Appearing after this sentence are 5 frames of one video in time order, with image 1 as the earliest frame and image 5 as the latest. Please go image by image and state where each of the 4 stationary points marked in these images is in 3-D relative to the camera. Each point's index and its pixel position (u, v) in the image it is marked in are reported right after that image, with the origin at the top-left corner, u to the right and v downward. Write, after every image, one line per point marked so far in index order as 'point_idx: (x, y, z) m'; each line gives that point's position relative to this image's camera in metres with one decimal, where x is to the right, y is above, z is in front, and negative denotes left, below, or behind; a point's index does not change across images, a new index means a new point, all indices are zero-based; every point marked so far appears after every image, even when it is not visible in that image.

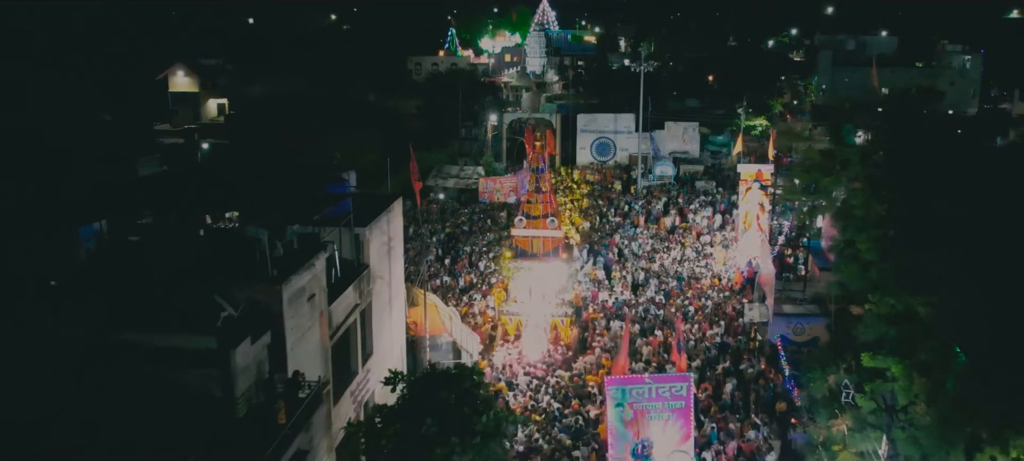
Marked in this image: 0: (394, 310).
0: (-1.7, -1.1, +13.6) m
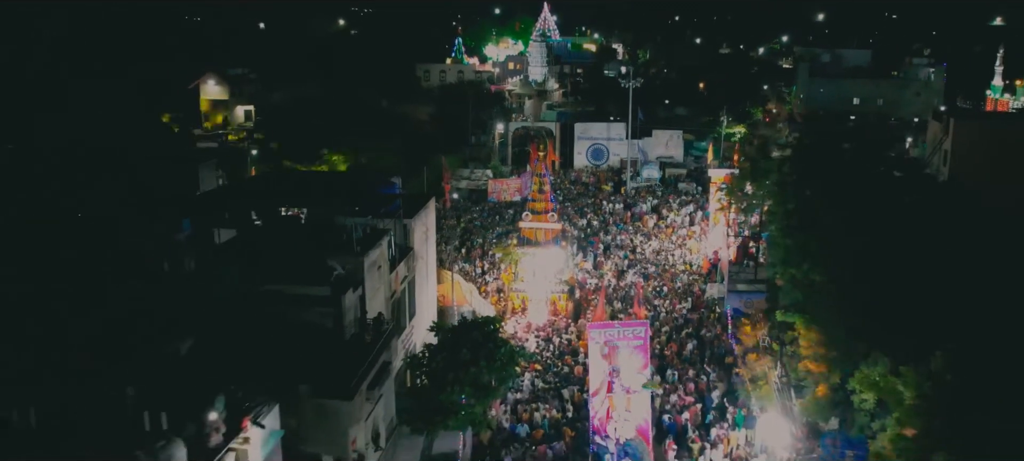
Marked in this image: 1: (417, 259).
0: (-1.5, -1.0, +17.7) m
1: (-1.6, -0.5, +16.7) m
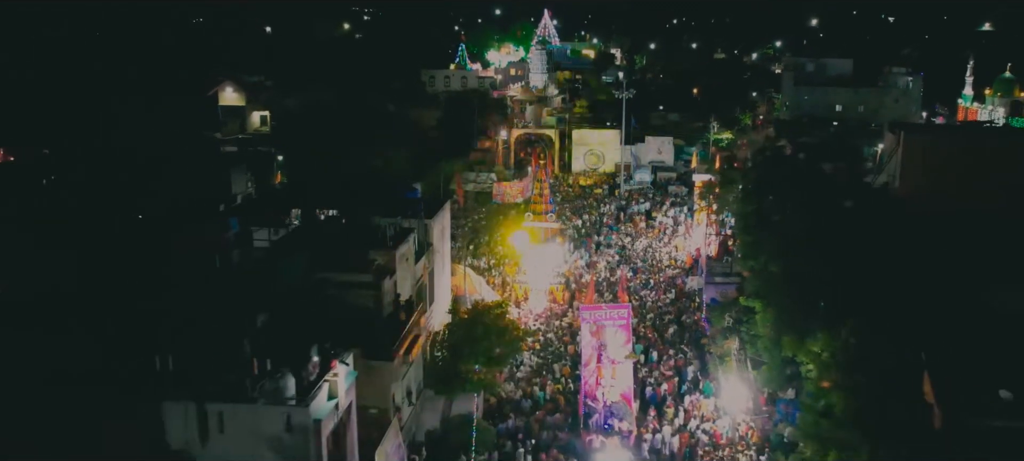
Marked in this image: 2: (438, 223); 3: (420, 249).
0: (-1.4, -0.9, +20.5) m
1: (-1.5, -0.5, +19.5) m
2: (-1.5, +0.2, +19.7) m
3: (-1.8, -0.4, +18.6) m
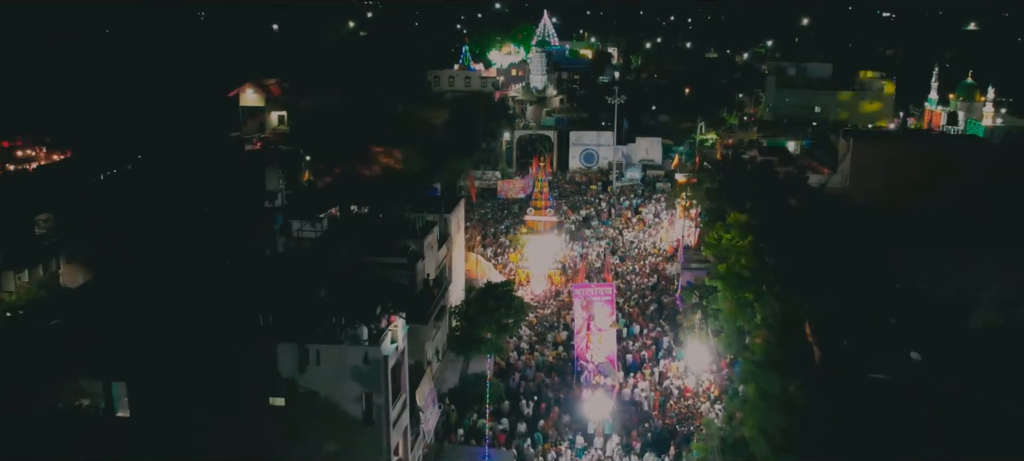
0: (-1.3, -0.8, +24.4) m
1: (-1.4, -0.3, +23.3) m
2: (-1.4, +0.4, +23.5) m
3: (-1.6, -0.2, +22.4) m
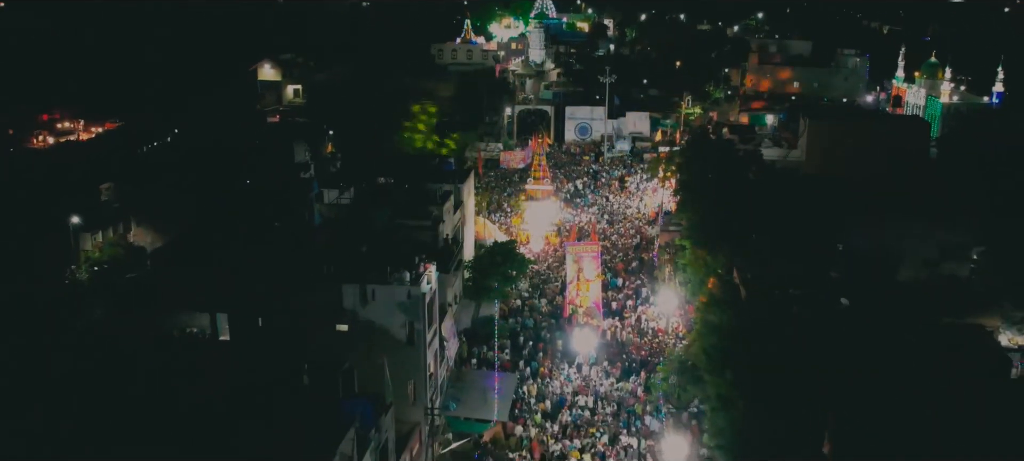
0: (-1.2, +0.2, +28.8) m
1: (-1.3, +0.6, +27.7) m
2: (-1.3, +1.3, +27.9) m
3: (-1.6, +0.7, +26.8) m
